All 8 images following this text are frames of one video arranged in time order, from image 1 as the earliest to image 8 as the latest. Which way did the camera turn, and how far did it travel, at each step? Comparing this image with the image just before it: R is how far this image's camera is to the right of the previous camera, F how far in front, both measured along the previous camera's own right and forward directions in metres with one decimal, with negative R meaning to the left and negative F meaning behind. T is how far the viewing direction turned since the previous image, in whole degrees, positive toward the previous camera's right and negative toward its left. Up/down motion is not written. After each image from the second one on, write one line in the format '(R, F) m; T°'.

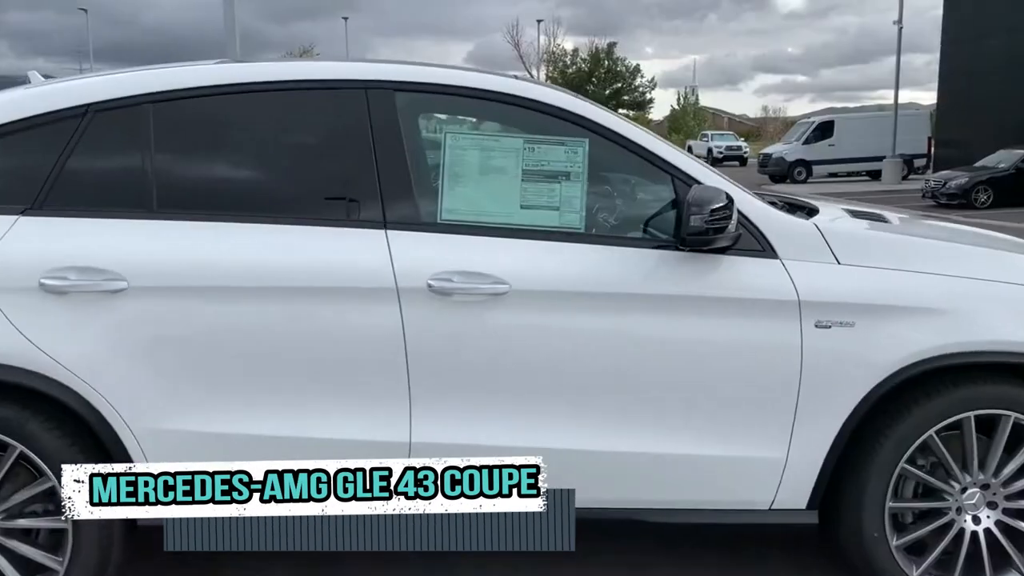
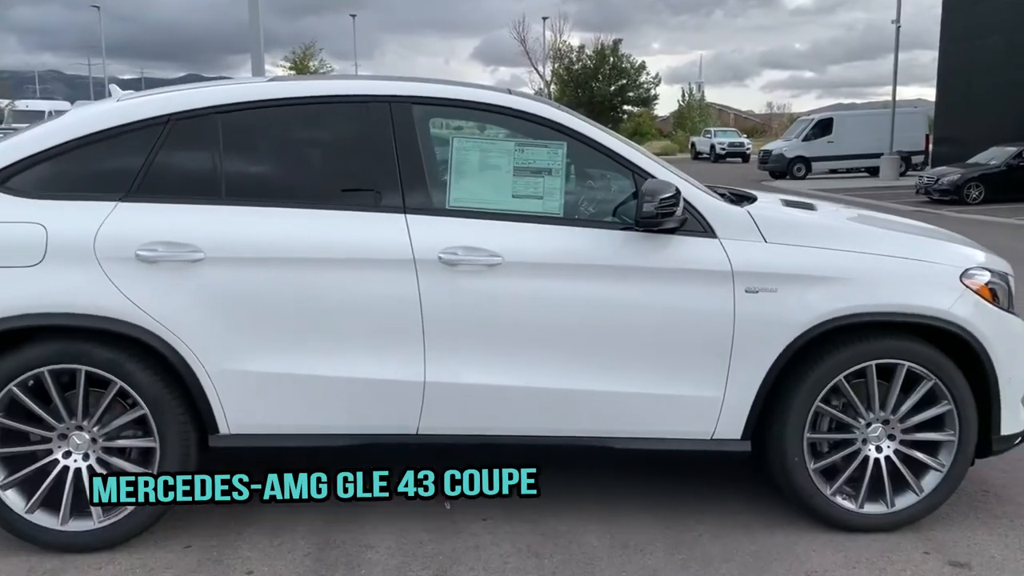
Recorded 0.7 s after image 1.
(+0.1, -0.8) m; 0°
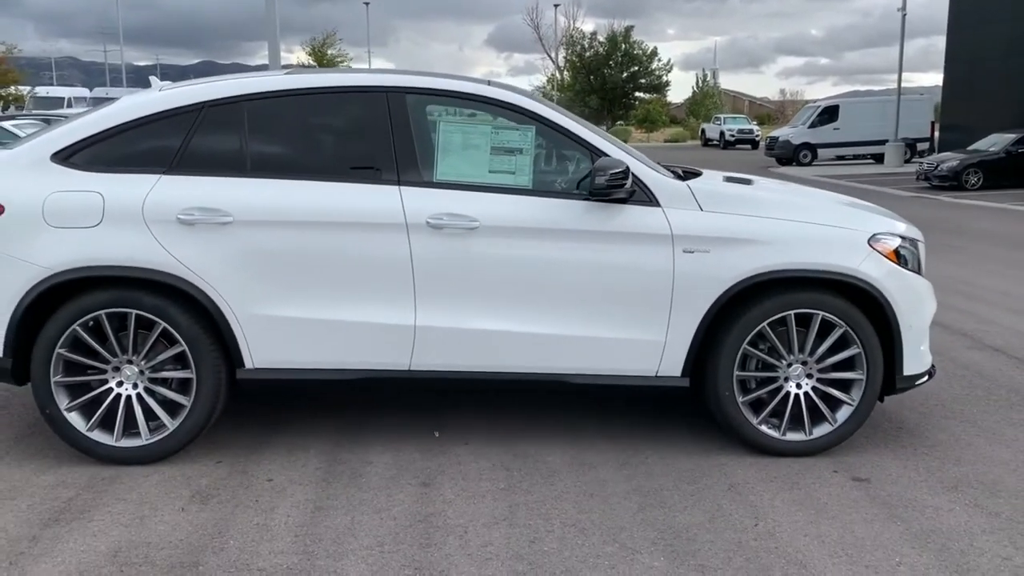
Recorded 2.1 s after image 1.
(+0.2, -0.7) m; -1°
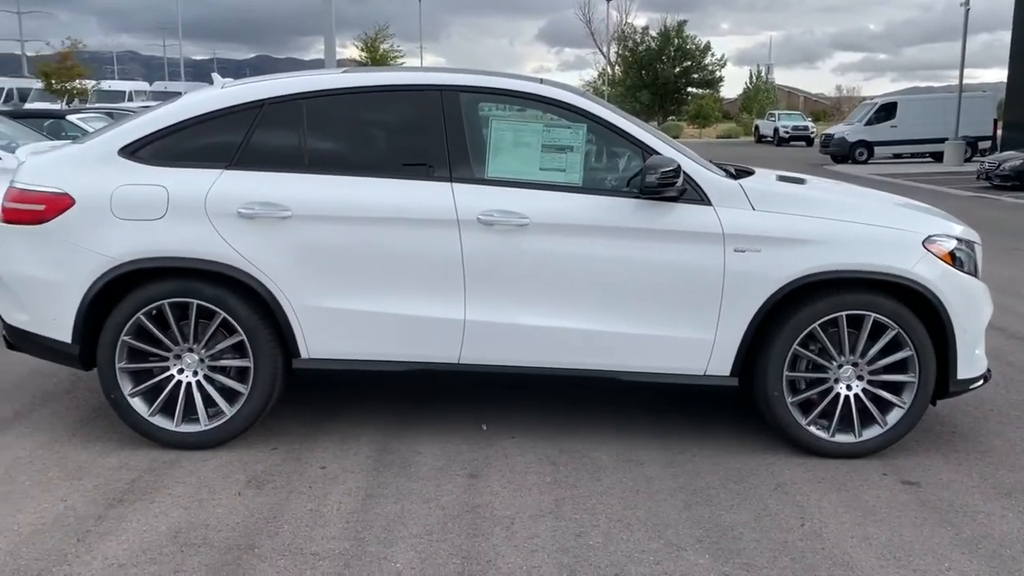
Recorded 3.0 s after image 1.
(0.0, -0.1) m; -3°
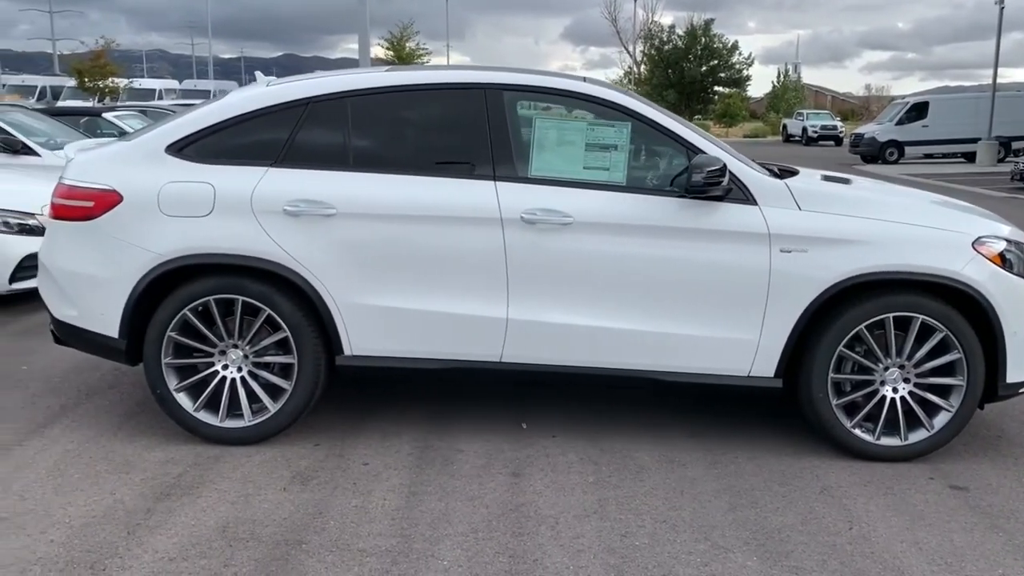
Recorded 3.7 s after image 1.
(-0.1, 0.0) m; -1°
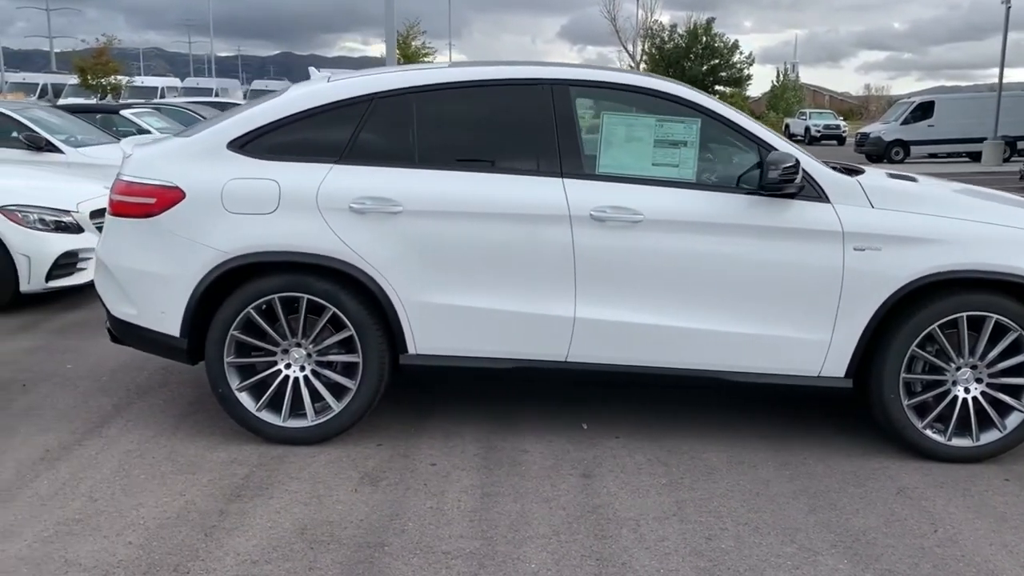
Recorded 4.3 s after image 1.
(-0.4, +0.1) m; 0°
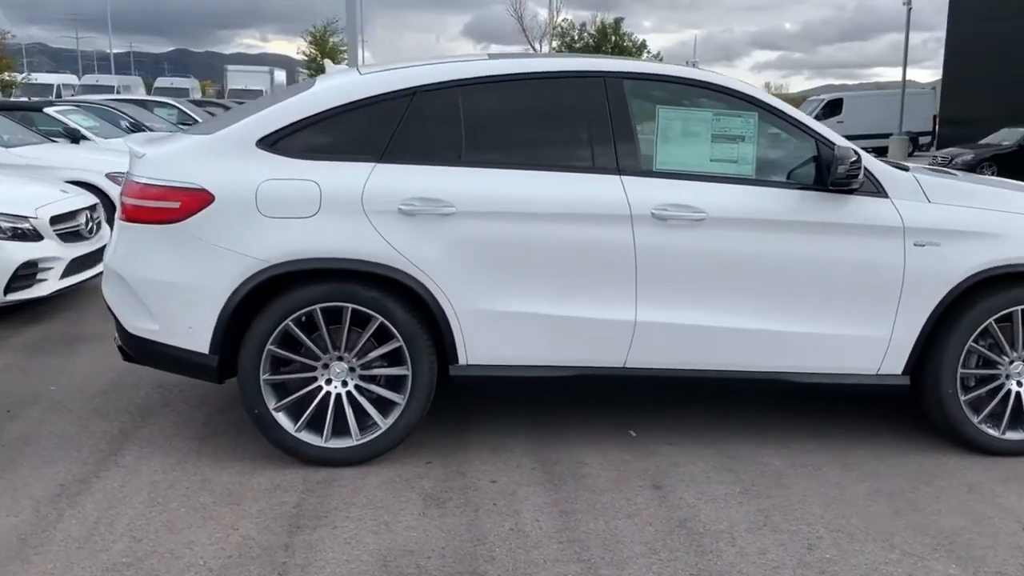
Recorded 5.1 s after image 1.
(-0.7, +0.3) m; +6°
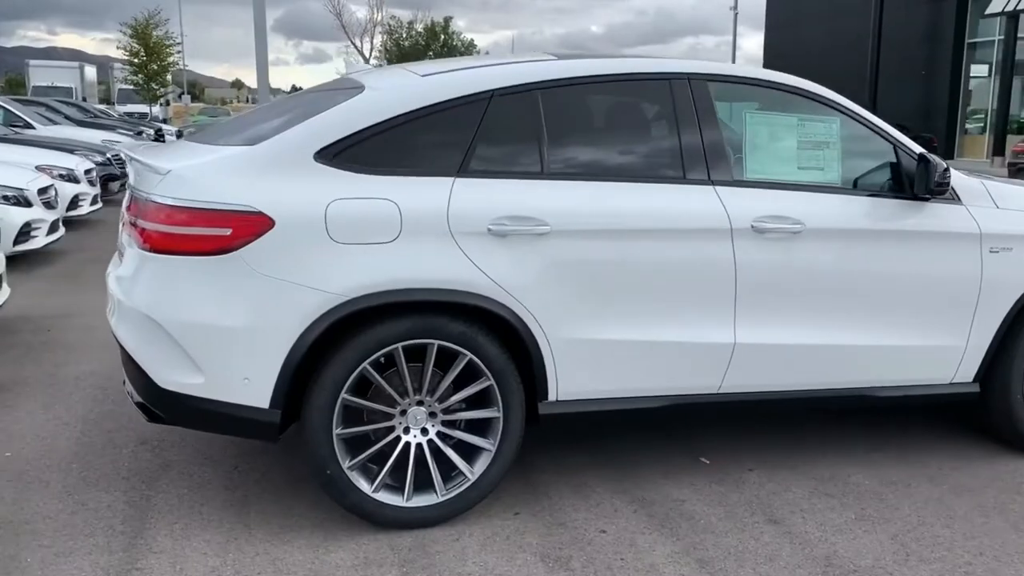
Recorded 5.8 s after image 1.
(-1.1, +0.6) m; +11°
